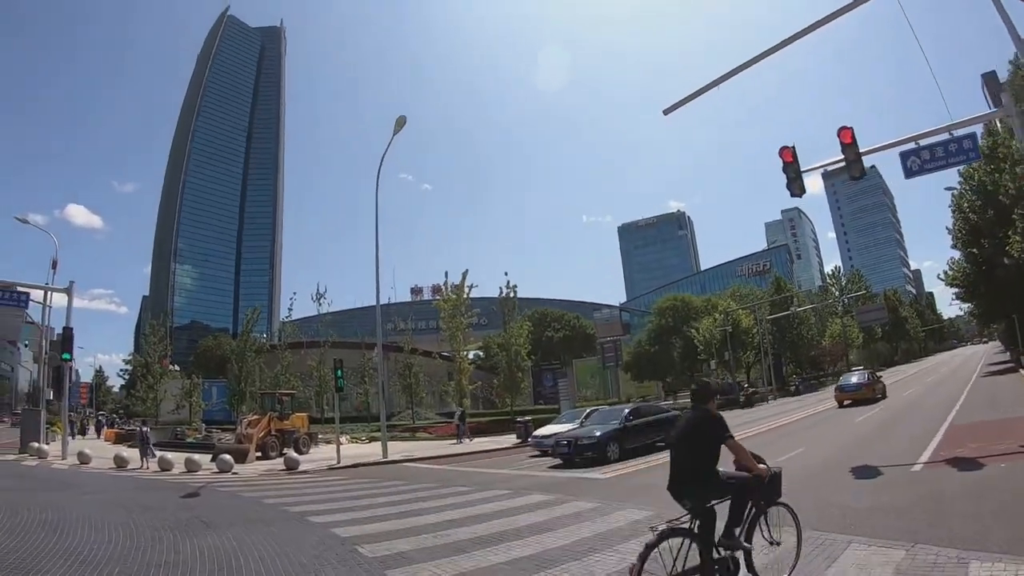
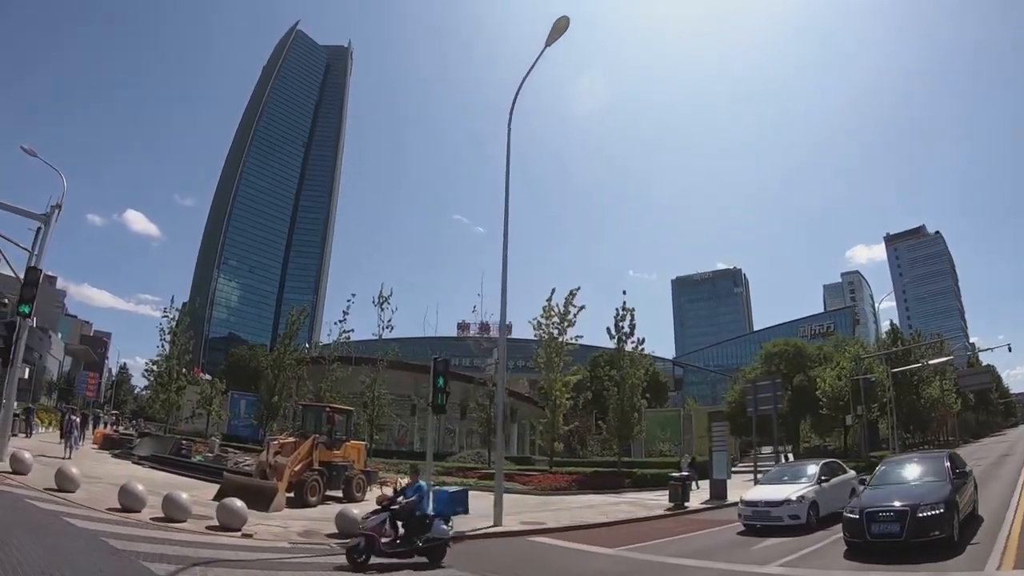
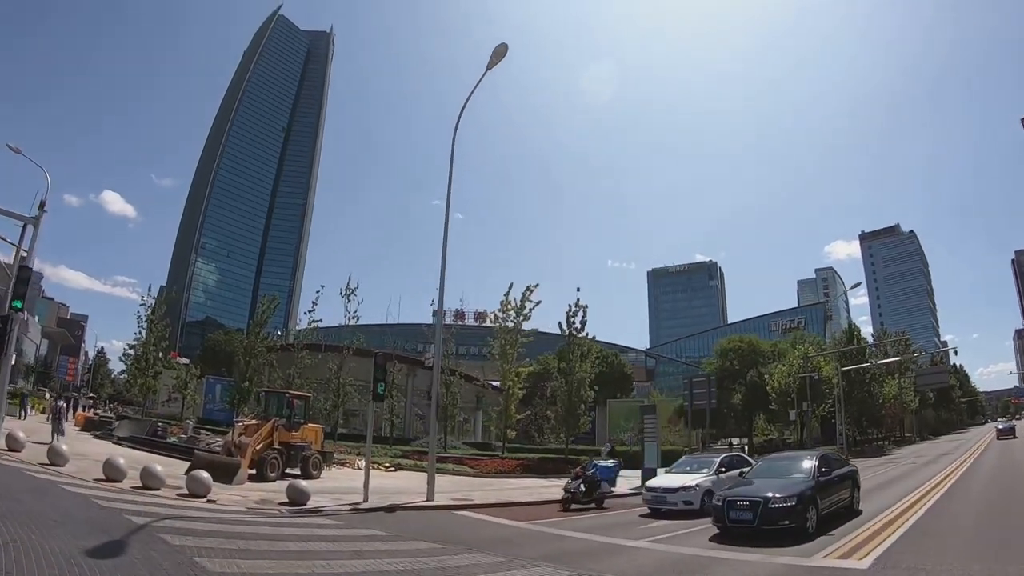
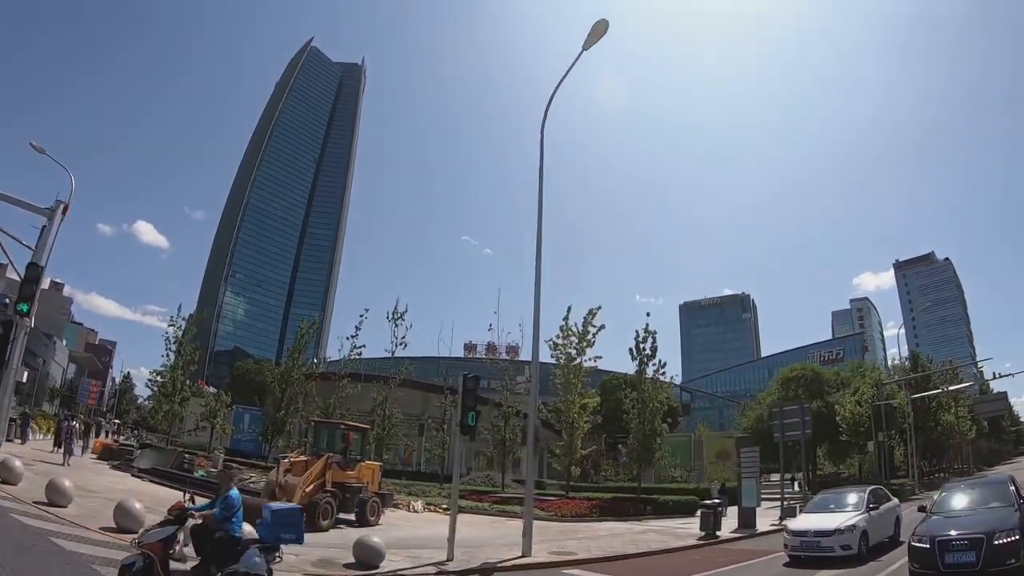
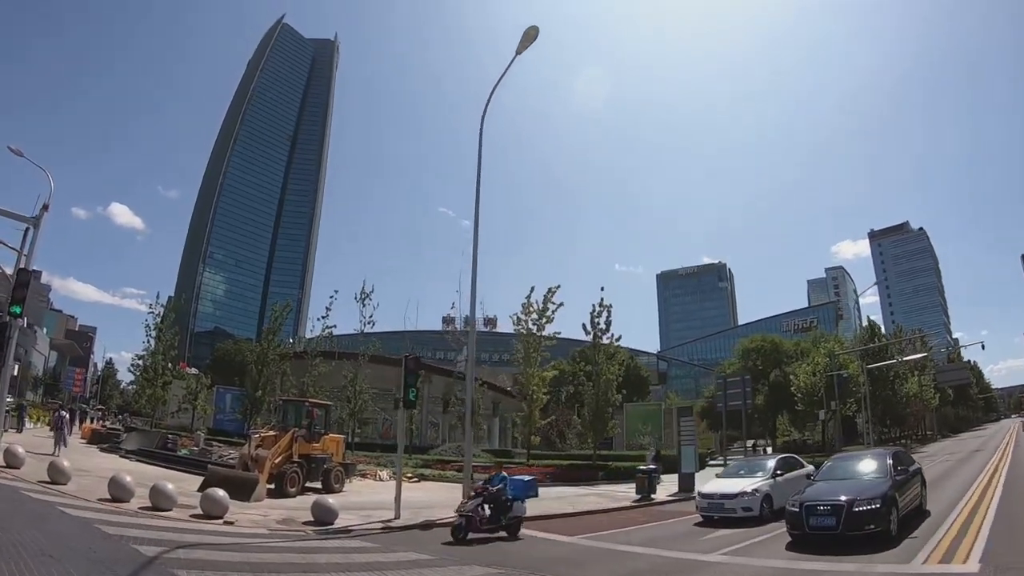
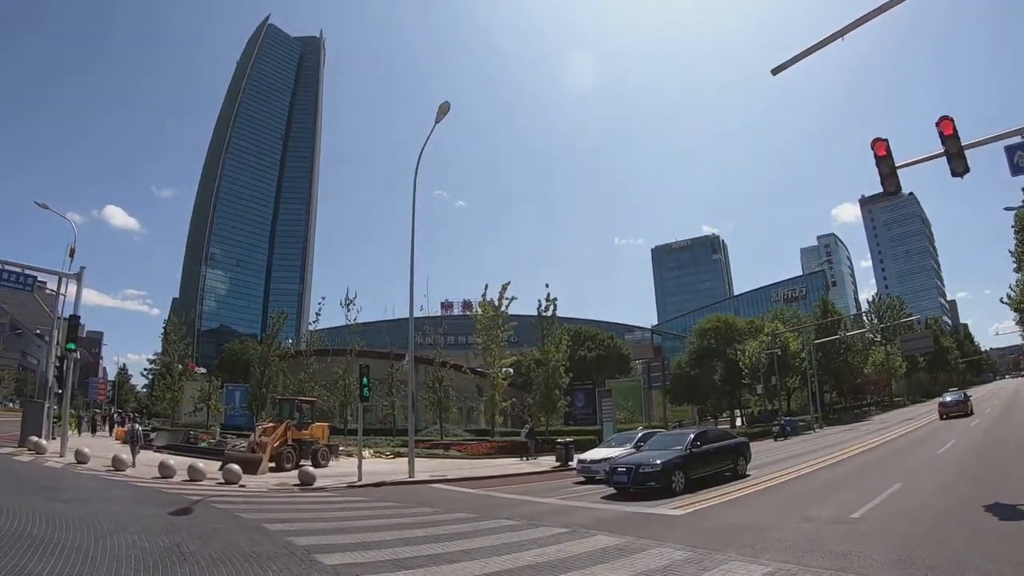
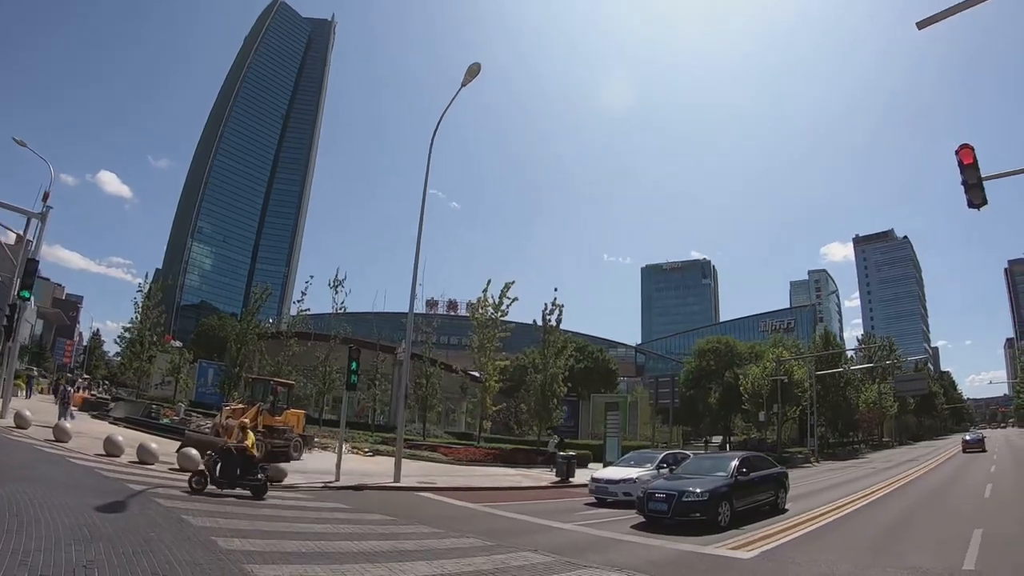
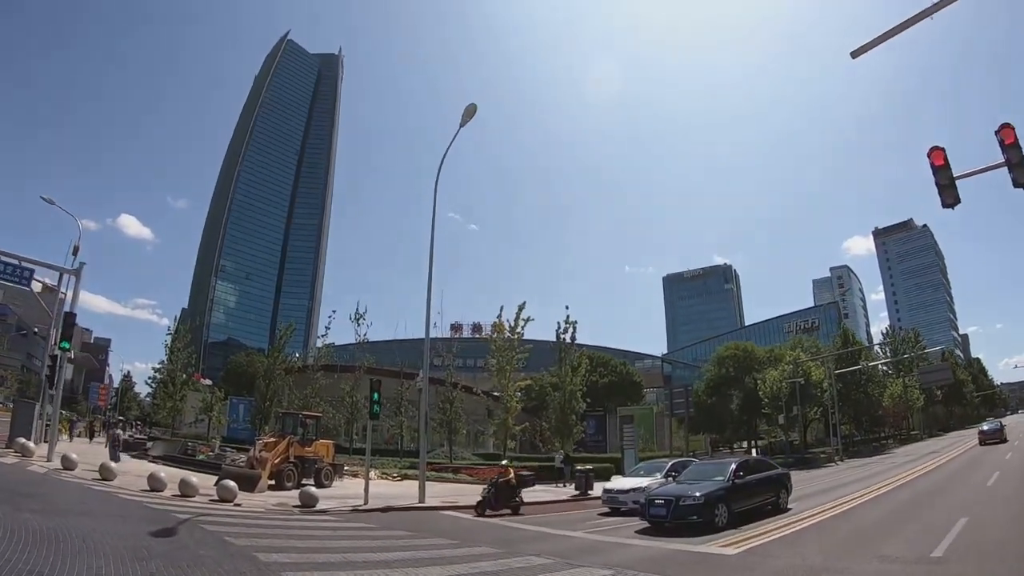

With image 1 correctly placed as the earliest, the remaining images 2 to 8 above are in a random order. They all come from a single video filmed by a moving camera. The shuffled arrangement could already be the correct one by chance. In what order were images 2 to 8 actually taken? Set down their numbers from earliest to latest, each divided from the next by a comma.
6, 8, 7, 3, 5, 2, 4
